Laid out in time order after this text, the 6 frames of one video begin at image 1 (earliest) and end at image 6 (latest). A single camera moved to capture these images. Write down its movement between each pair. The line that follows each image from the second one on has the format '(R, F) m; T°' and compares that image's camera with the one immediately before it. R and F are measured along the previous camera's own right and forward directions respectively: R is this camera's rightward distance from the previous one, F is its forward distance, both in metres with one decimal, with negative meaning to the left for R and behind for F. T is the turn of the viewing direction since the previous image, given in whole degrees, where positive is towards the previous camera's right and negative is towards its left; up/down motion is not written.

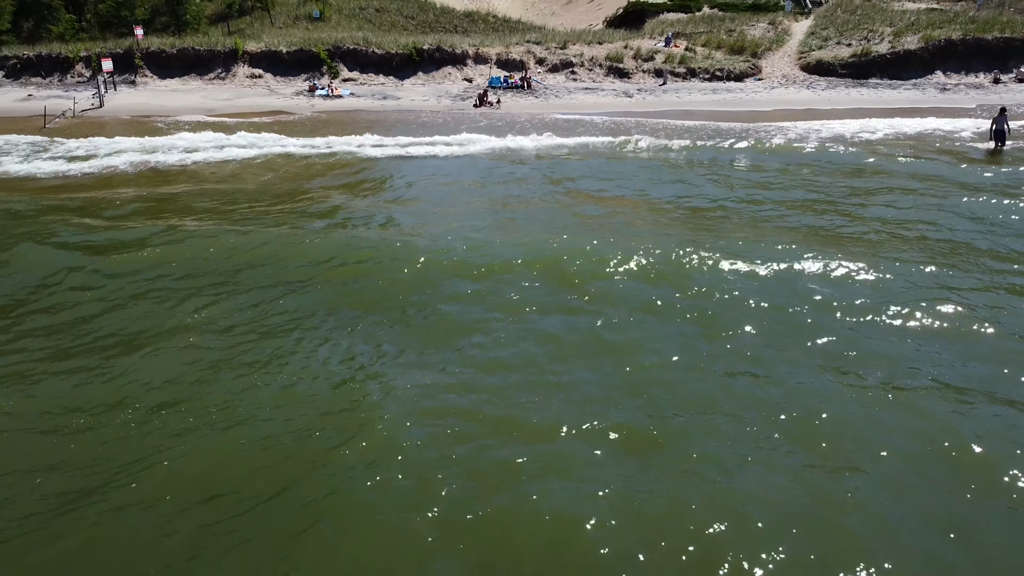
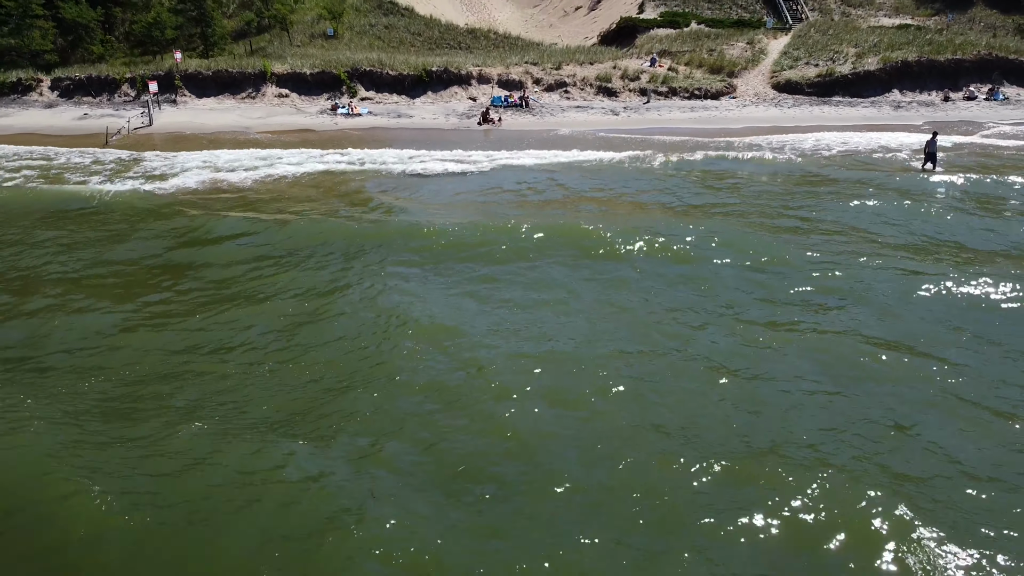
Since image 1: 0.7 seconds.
(0.0, -2.2) m; 0°
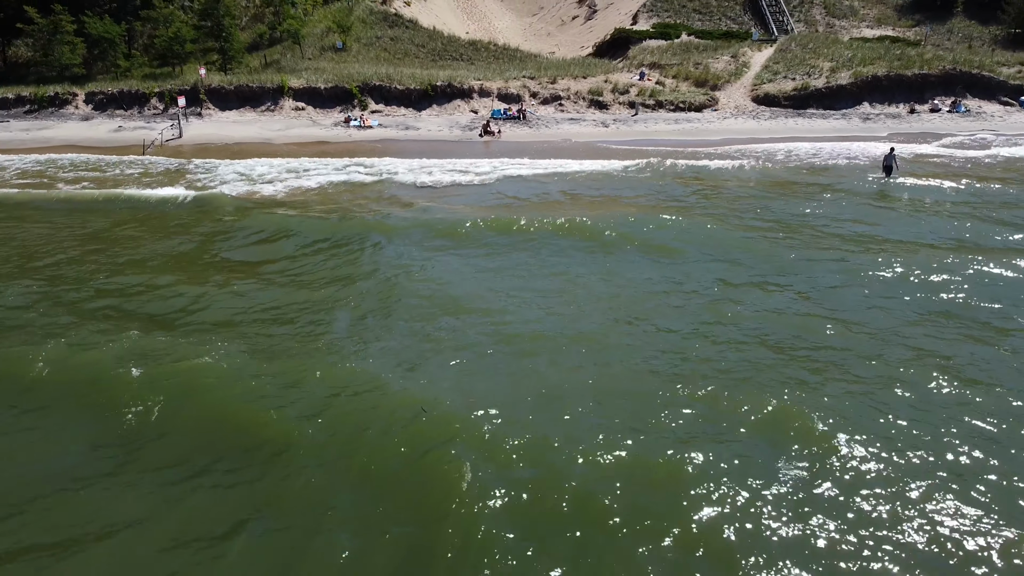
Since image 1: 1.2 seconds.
(0.0, -1.7) m; 0°
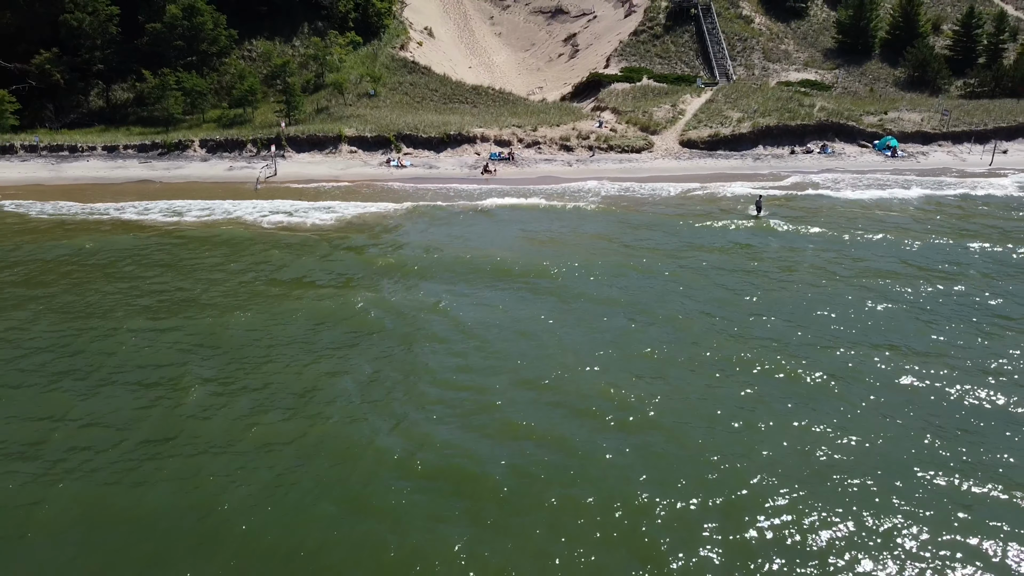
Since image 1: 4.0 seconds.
(+0.3, -9.0) m; 0°
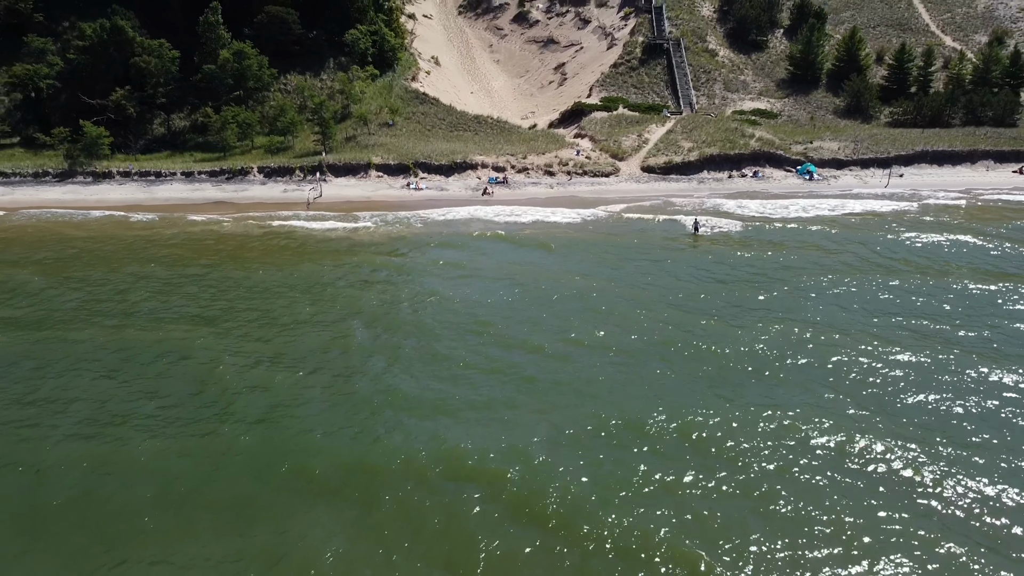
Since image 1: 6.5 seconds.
(+0.3, -8.1) m; 0°
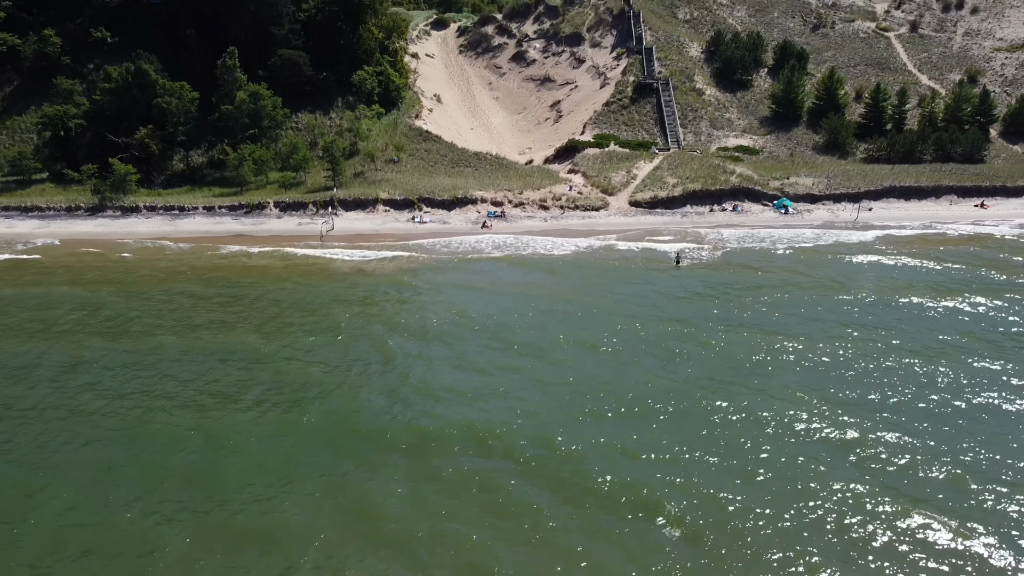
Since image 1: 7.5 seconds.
(+0.1, -3.0) m; 0°
